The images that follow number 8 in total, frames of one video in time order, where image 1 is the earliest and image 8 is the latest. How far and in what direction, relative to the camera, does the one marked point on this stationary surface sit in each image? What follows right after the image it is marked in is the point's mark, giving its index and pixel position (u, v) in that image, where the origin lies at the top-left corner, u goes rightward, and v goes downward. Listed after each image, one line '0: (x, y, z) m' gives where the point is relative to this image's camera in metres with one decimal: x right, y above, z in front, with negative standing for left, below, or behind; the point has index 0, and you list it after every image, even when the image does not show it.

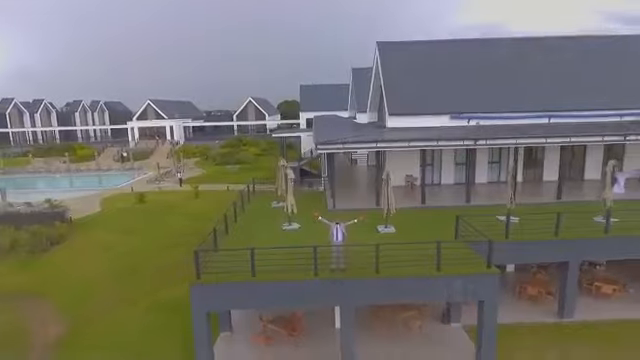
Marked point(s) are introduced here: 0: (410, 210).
0: (+2.3, -0.8, +10.3) m
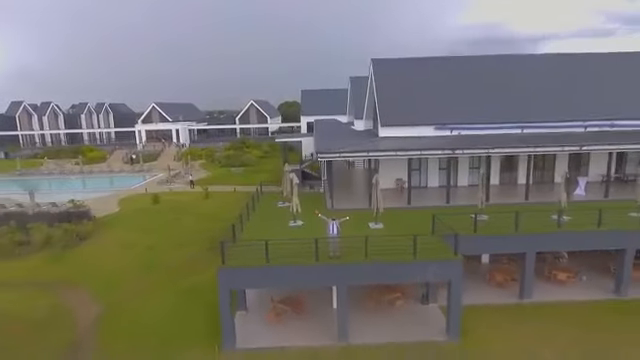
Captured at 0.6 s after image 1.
0: (+2.3, -0.9, +12.0) m
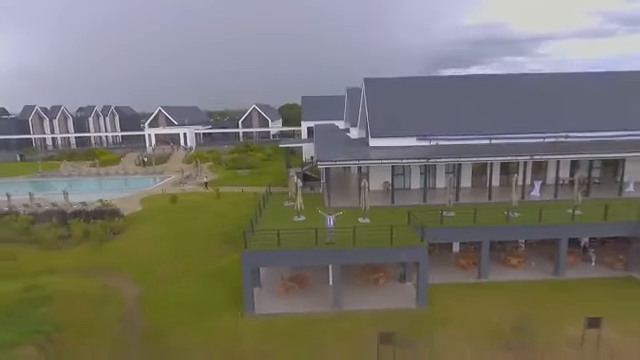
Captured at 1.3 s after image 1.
0: (+2.3, -1.0, +14.7) m
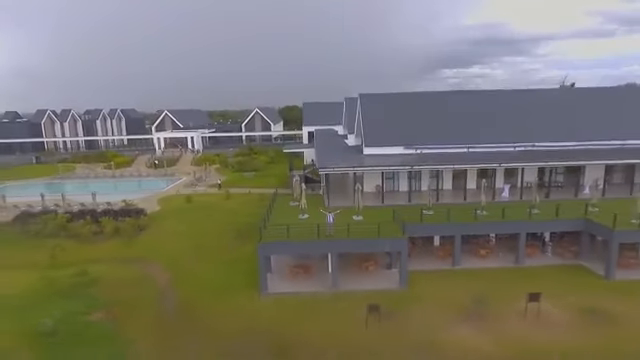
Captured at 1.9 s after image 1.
0: (+2.3, -1.2, +17.3) m
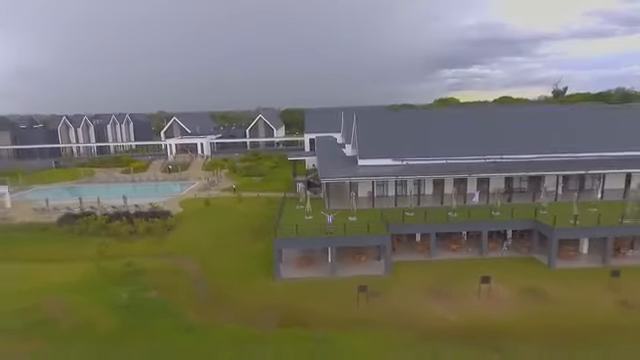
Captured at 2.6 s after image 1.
0: (+2.4, -1.6, +21.1) m
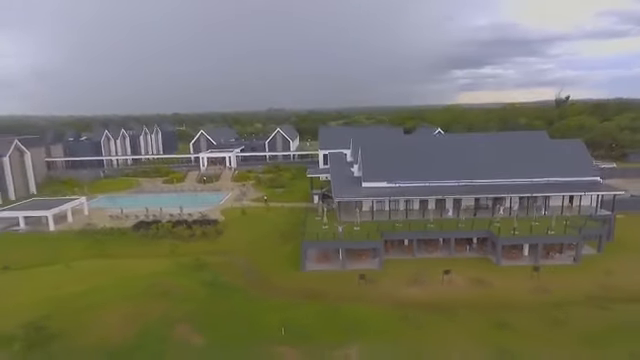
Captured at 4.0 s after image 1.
0: (+3.4, -3.0, +28.7) m
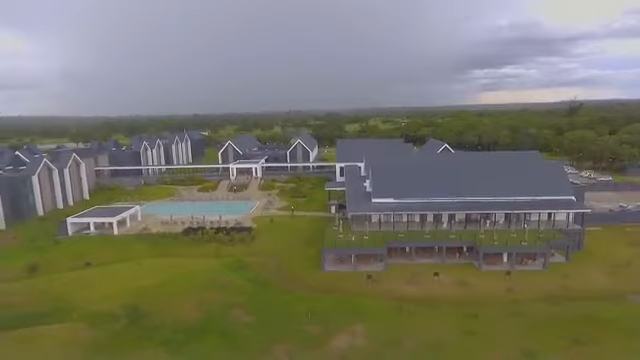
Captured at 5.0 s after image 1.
0: (+4.8, -4.6, +35.1) m
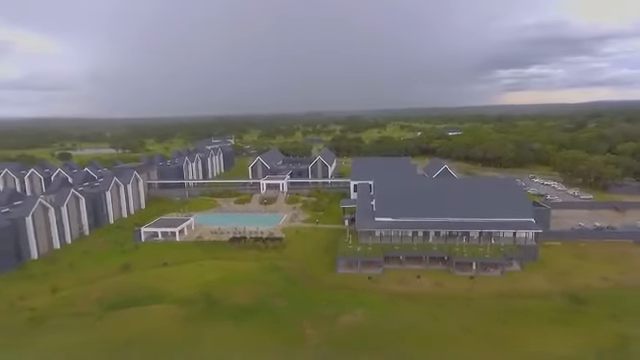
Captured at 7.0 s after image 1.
0: (+6.5, -7.4, +46.2) m
